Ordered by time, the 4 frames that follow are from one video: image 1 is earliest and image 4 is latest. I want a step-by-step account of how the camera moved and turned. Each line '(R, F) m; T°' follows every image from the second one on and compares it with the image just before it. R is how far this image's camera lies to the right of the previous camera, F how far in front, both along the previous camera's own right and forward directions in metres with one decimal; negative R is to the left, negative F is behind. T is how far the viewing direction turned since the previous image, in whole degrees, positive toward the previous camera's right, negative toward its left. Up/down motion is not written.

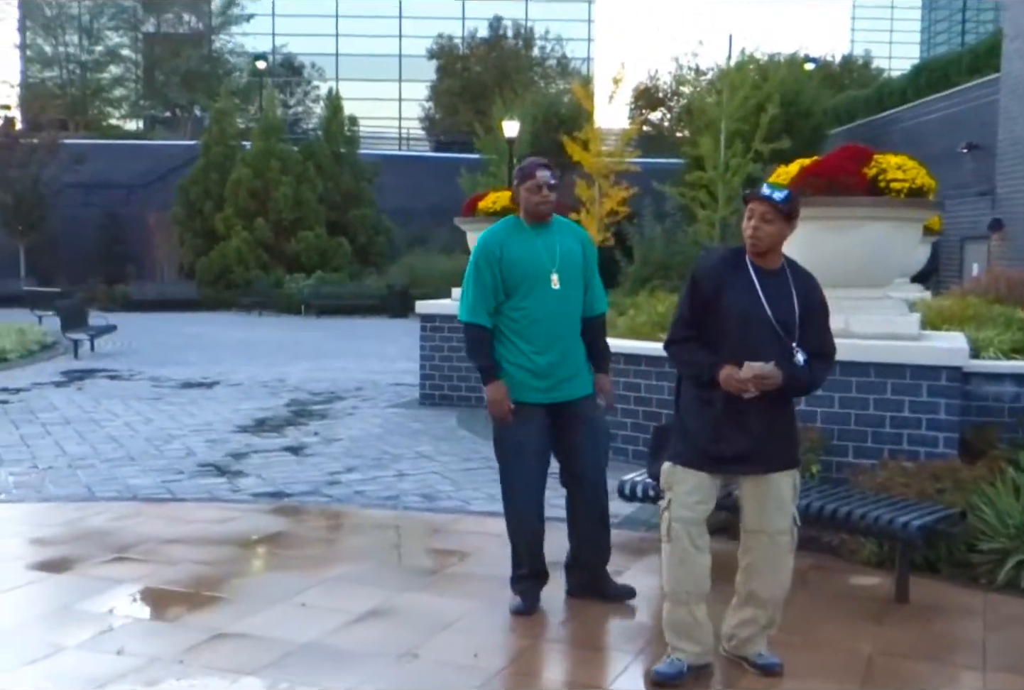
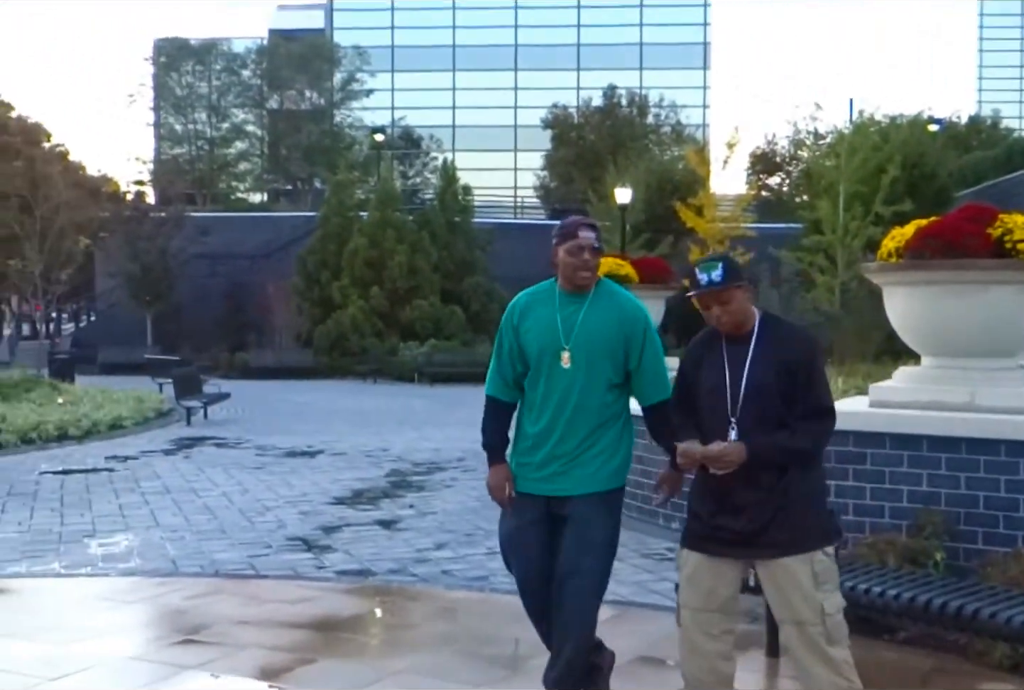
(+0.2, +0.4) m; -6°
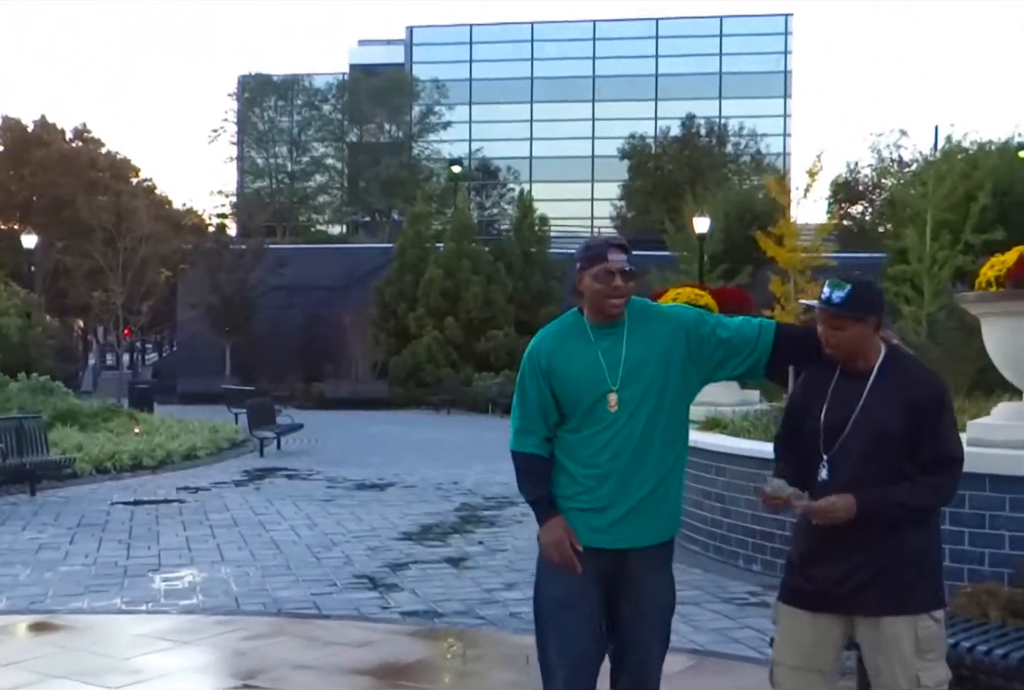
(0.0, +0.3) m; -4°
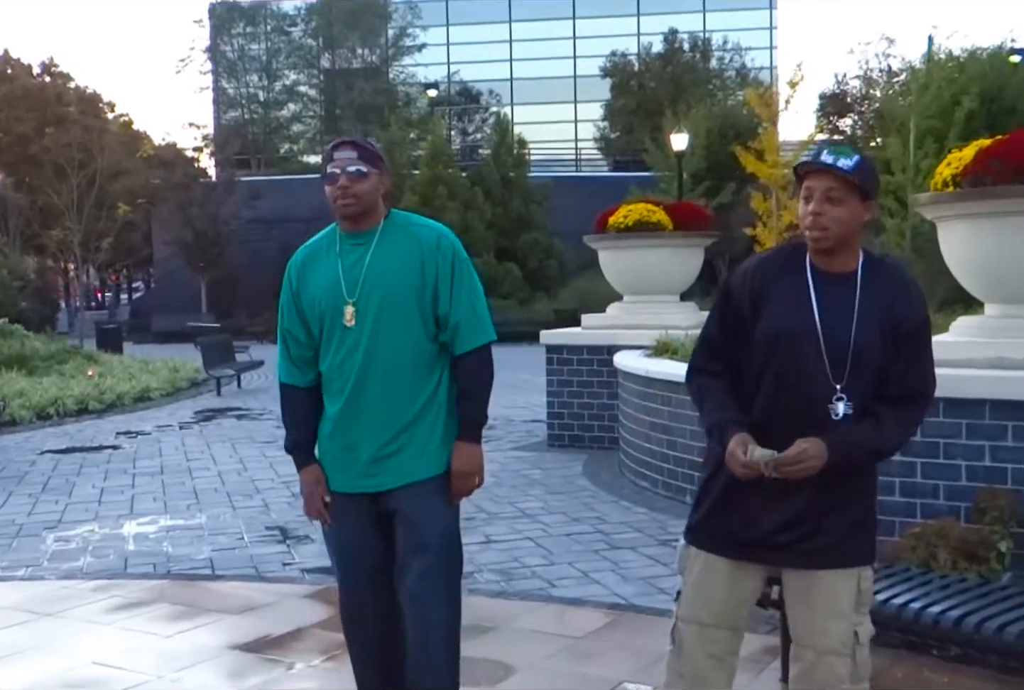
(+0.5, +0.8) m; 0°
